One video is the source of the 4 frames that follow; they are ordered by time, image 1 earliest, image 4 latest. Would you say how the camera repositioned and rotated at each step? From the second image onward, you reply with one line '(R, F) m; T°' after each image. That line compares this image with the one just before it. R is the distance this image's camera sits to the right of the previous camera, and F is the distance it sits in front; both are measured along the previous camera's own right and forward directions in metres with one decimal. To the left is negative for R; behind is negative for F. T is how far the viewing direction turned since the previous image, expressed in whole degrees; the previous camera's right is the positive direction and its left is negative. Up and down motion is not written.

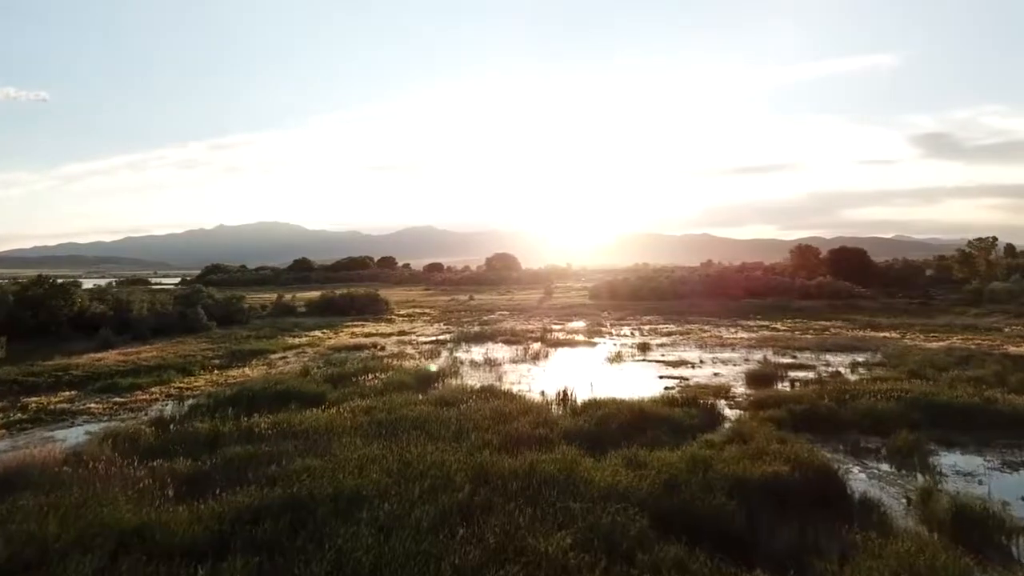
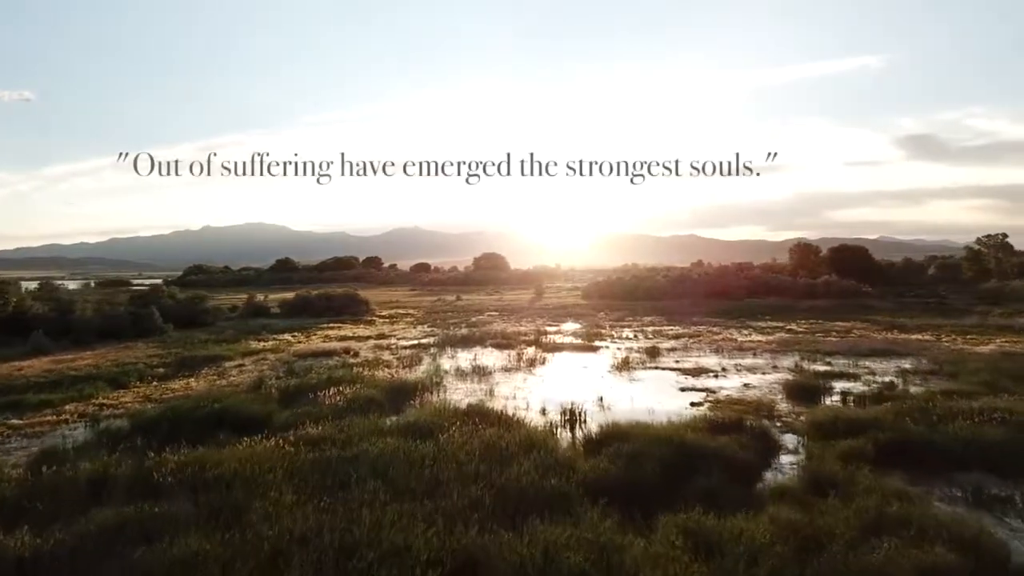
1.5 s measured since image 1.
(-0.2, +5.4) m; +1°
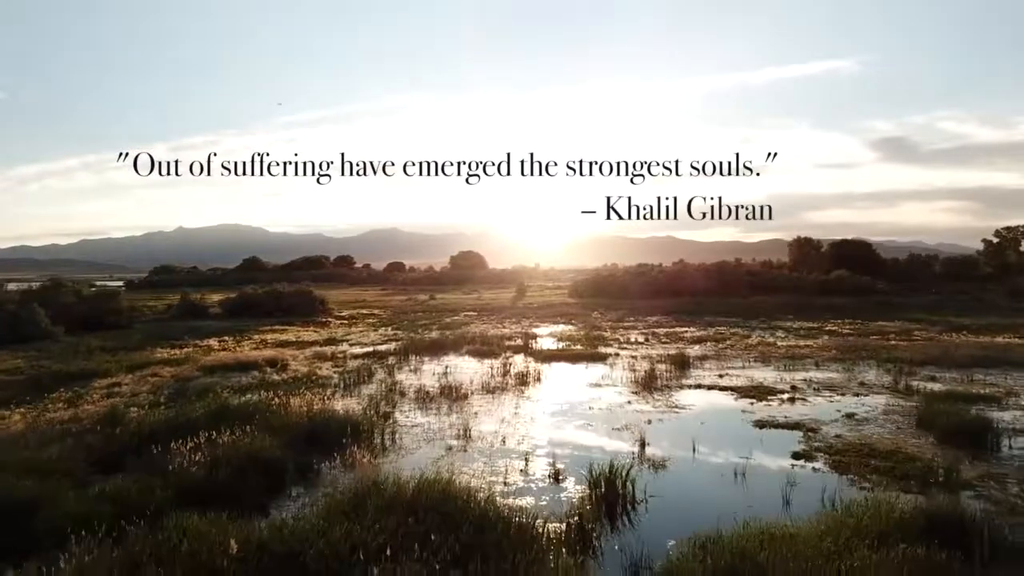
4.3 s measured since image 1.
(-0.2, +10.0) m; +1°
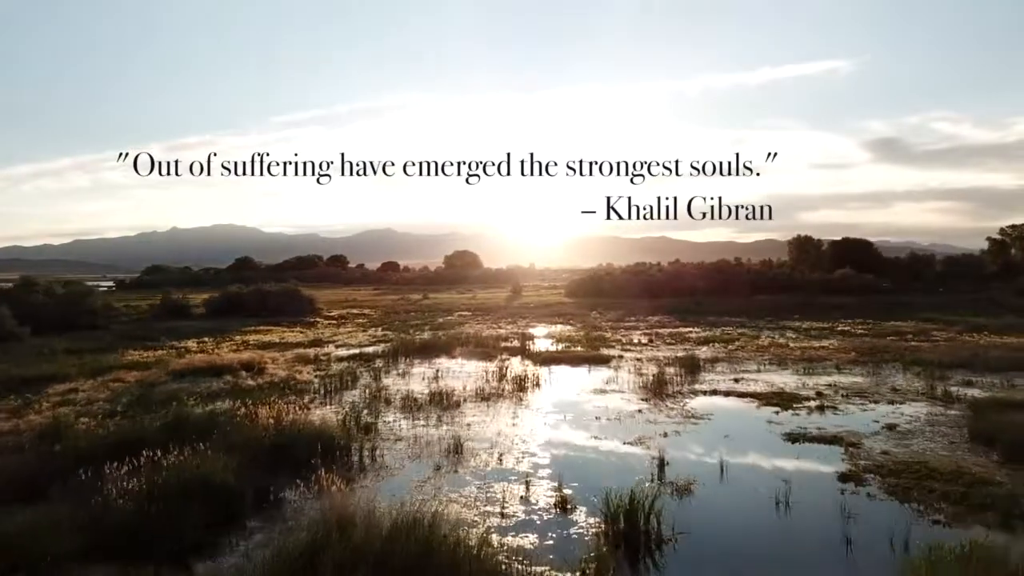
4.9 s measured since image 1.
(-0.1, +2.3) m; 0°
